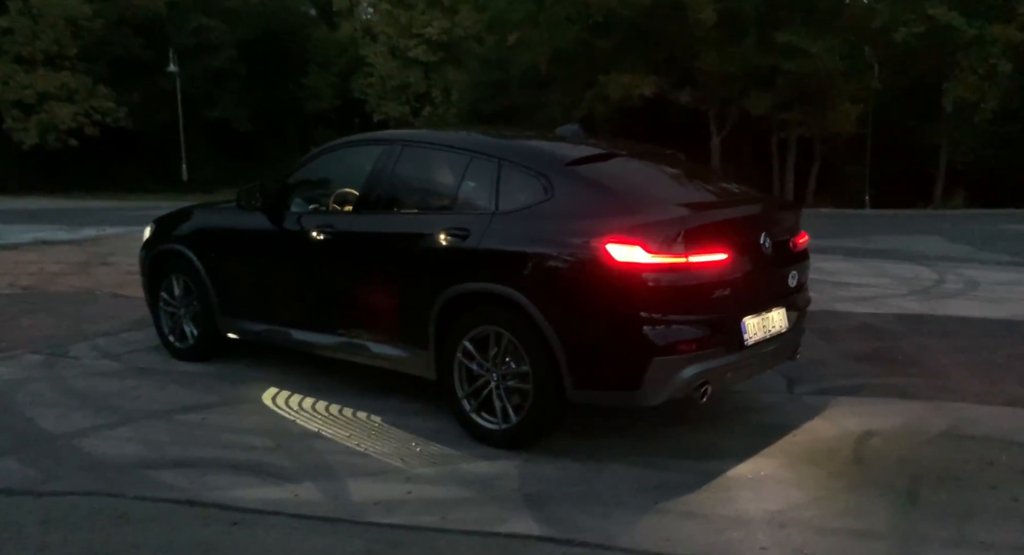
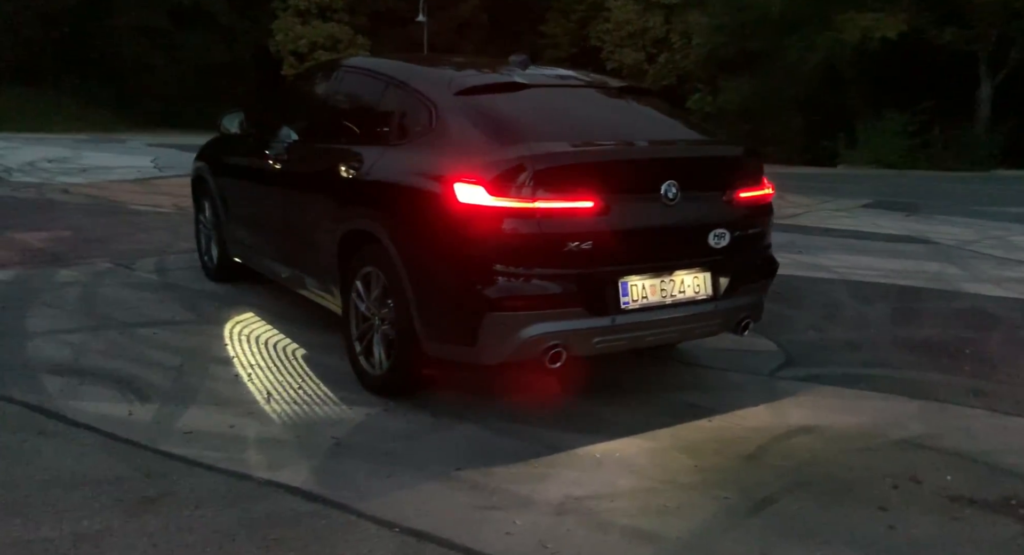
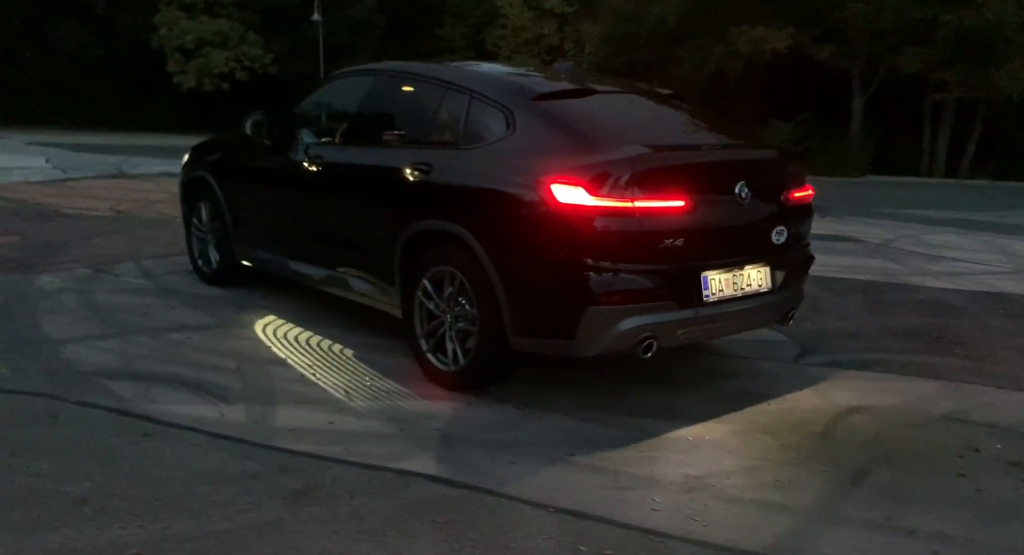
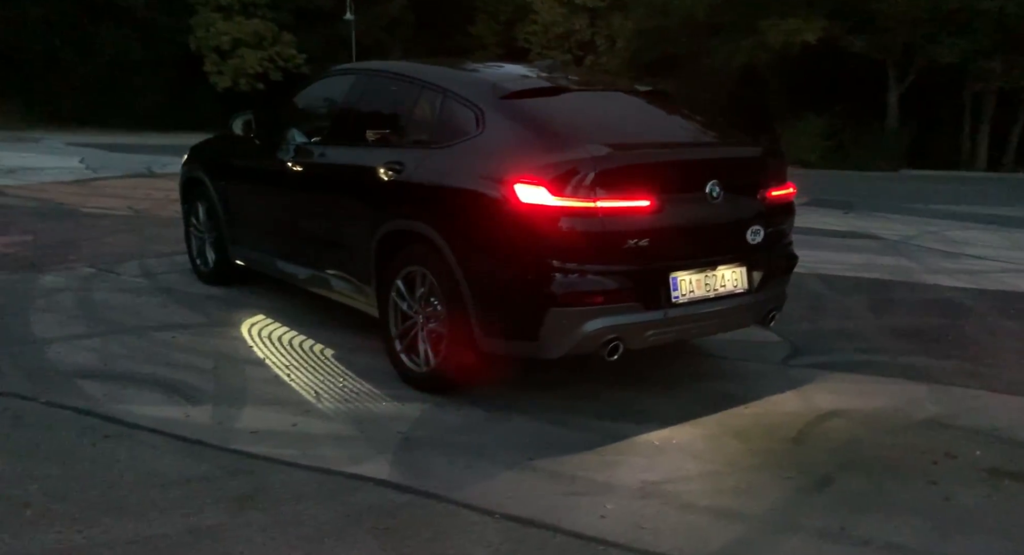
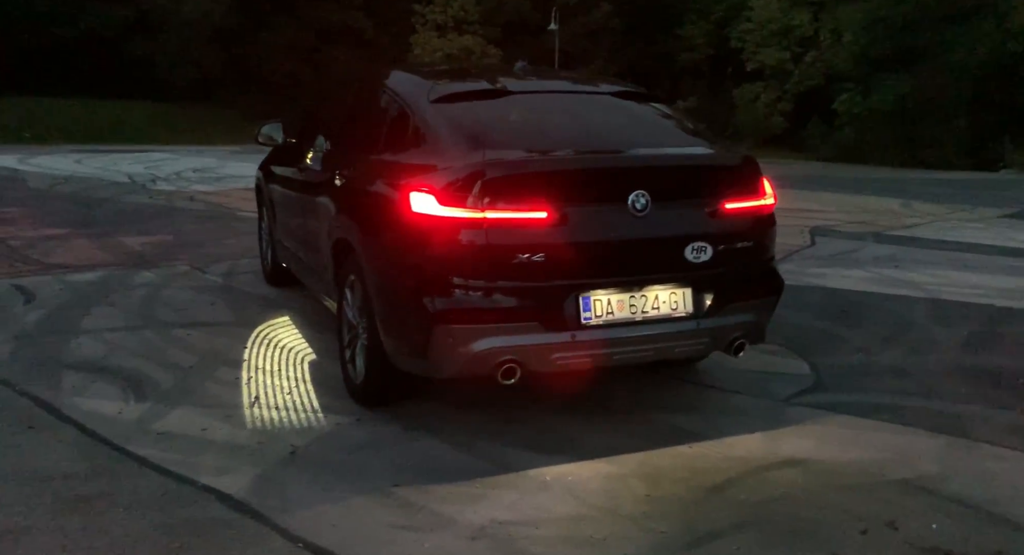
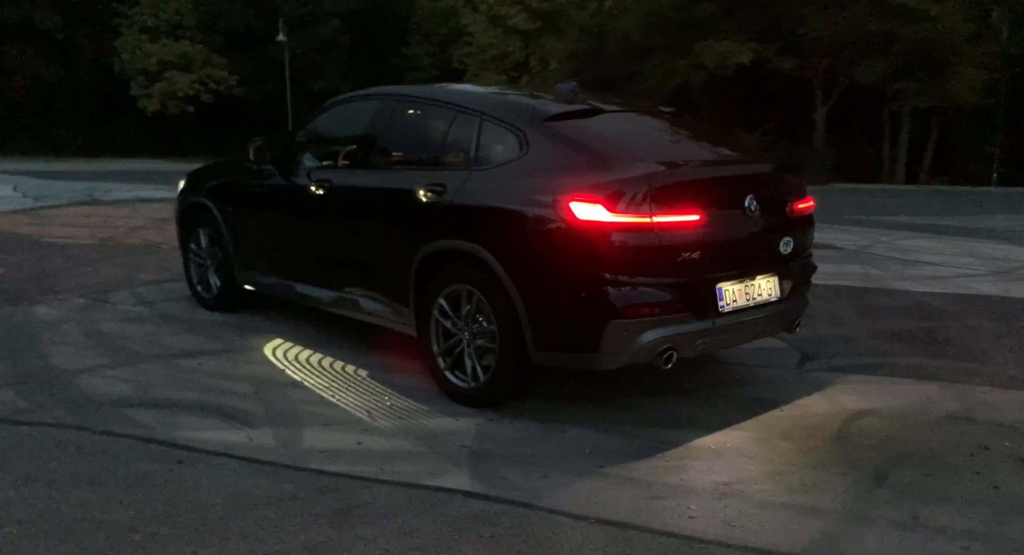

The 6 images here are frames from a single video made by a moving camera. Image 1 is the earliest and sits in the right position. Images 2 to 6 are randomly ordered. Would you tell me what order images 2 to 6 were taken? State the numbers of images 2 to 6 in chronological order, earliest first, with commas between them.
6, 3, 4, 2, 5
